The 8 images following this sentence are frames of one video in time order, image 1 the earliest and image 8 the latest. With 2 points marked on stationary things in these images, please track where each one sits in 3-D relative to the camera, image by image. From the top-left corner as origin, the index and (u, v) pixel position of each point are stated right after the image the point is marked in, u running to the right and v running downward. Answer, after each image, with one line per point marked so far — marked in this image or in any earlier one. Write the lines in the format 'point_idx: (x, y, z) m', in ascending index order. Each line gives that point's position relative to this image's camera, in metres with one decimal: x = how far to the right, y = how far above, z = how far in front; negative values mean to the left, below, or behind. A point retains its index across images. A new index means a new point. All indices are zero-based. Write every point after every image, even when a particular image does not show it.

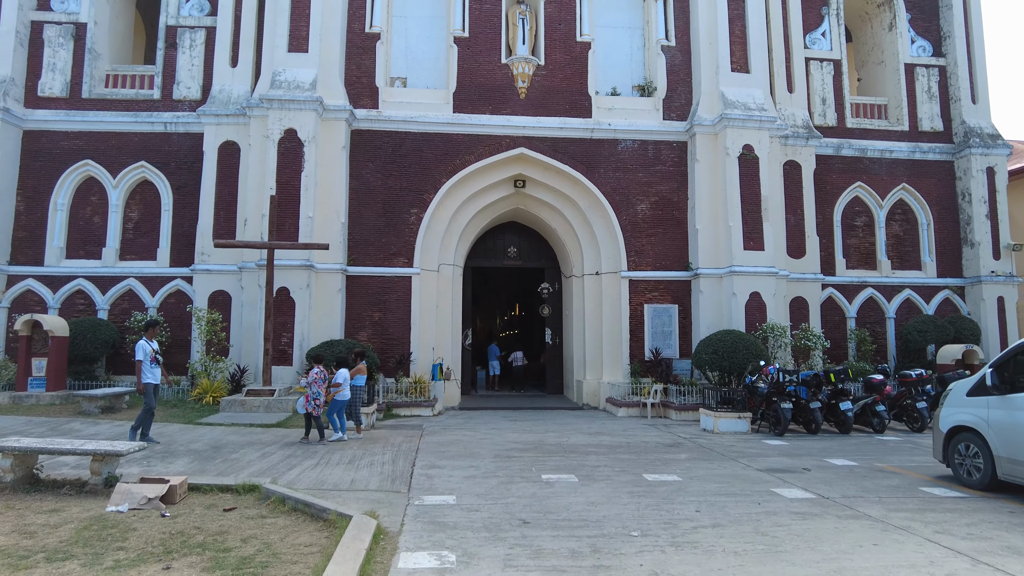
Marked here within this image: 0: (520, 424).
0: (+0.2, -2.6, +12.2) m
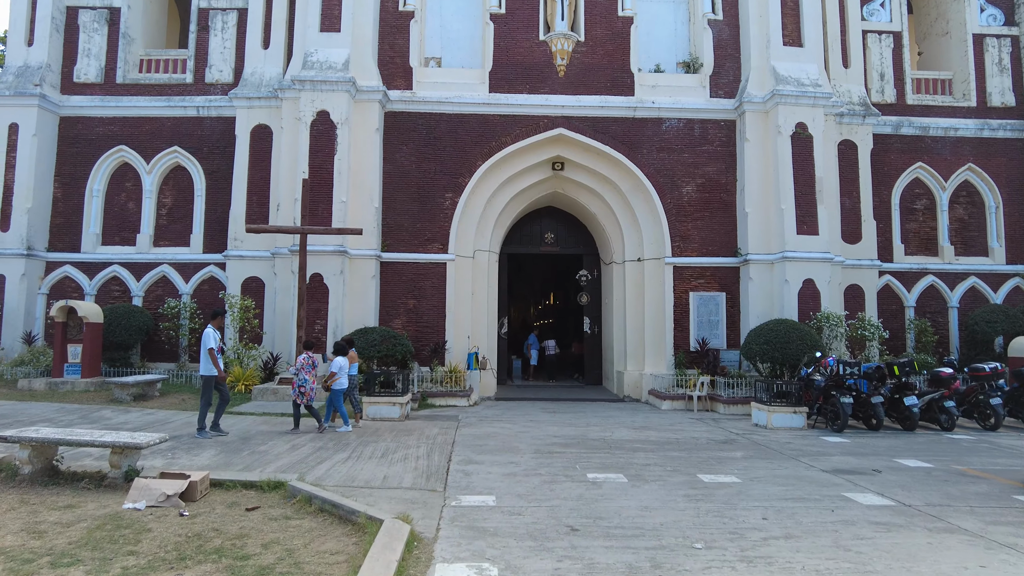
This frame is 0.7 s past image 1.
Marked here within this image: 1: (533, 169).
0: (+0.9, -2.3, +11.7) m
1: (+0.5, +3.0, +16.0) m
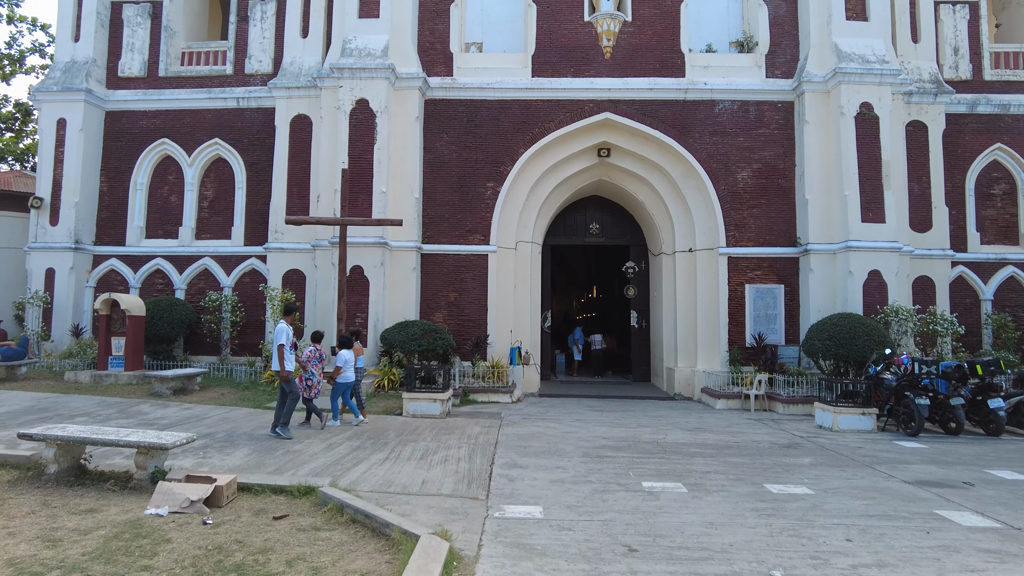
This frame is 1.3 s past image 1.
0: (+1.6, -2.2, +11.1) m
1: (+1.6, +3.1, +15.4) m
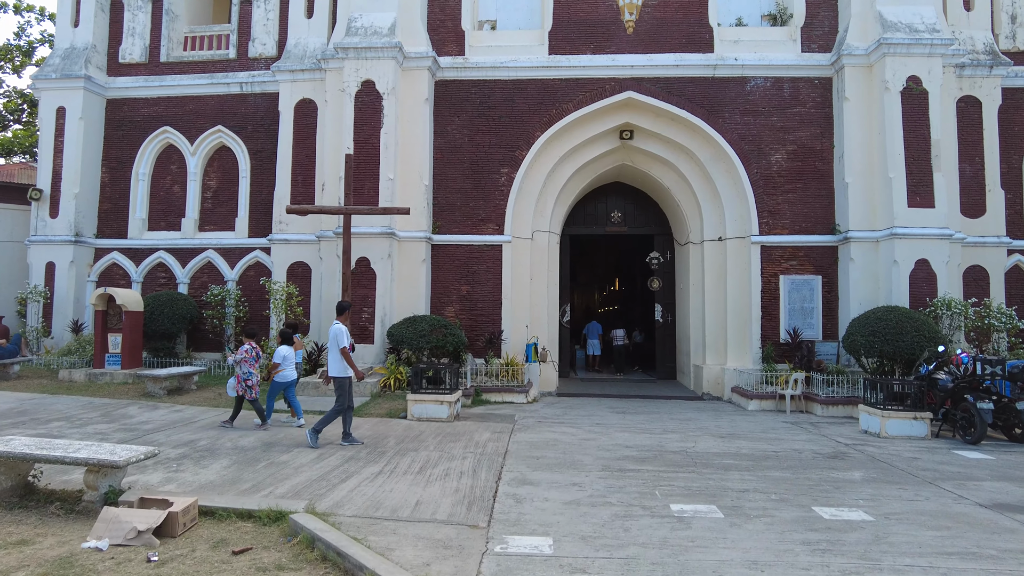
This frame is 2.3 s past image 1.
0: (+1.8, -2.0, +10.2) m
1: (+1.9, +3.3, +14.5) m
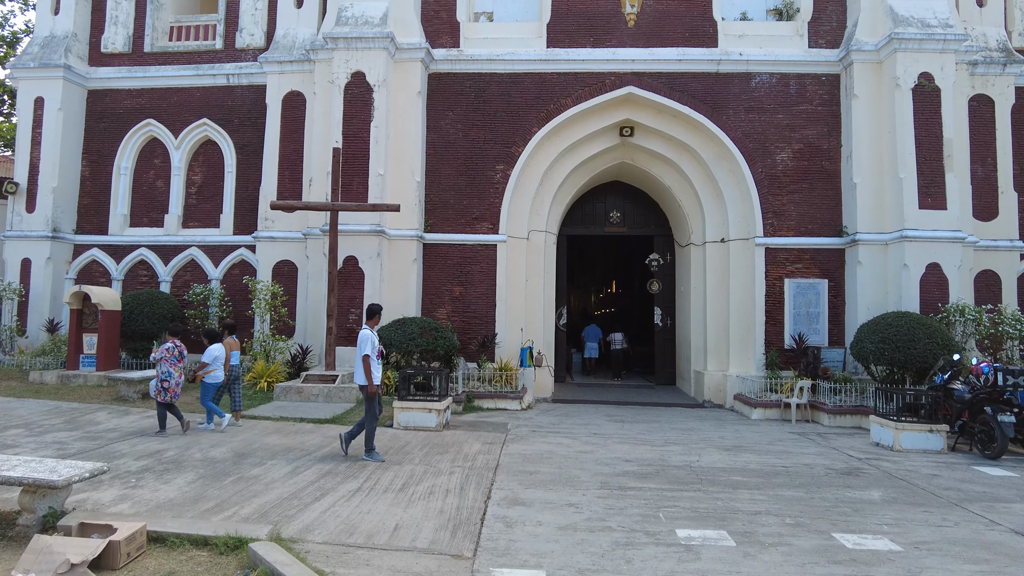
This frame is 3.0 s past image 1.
0: (+1.7, -2.1, +9.7) m
1: (+1.8, +3.3, +13.9) m
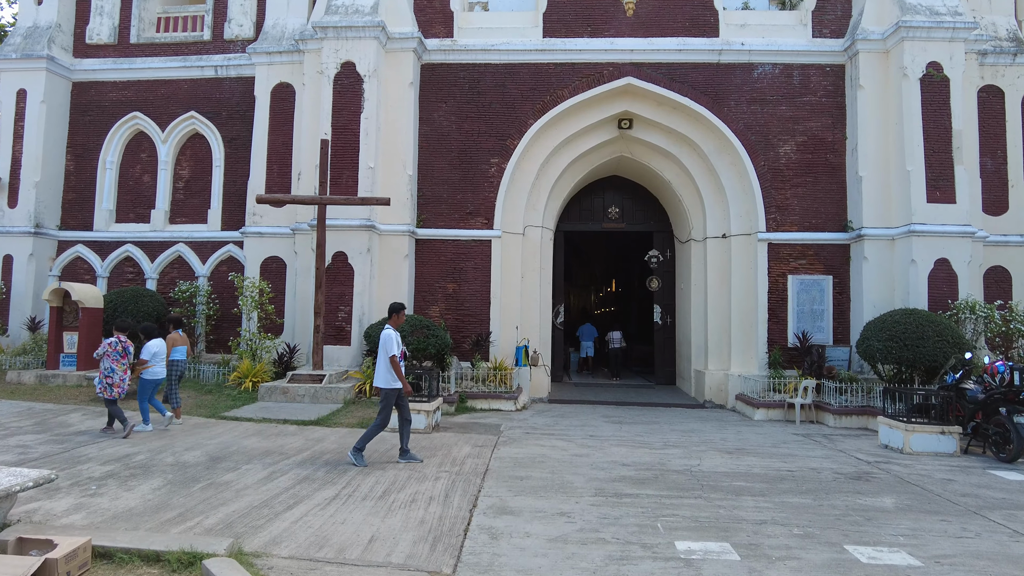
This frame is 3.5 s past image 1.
0: (+1.6, -2.0, +9.3) m
1: (+1.7, +3.3, +13.6) m
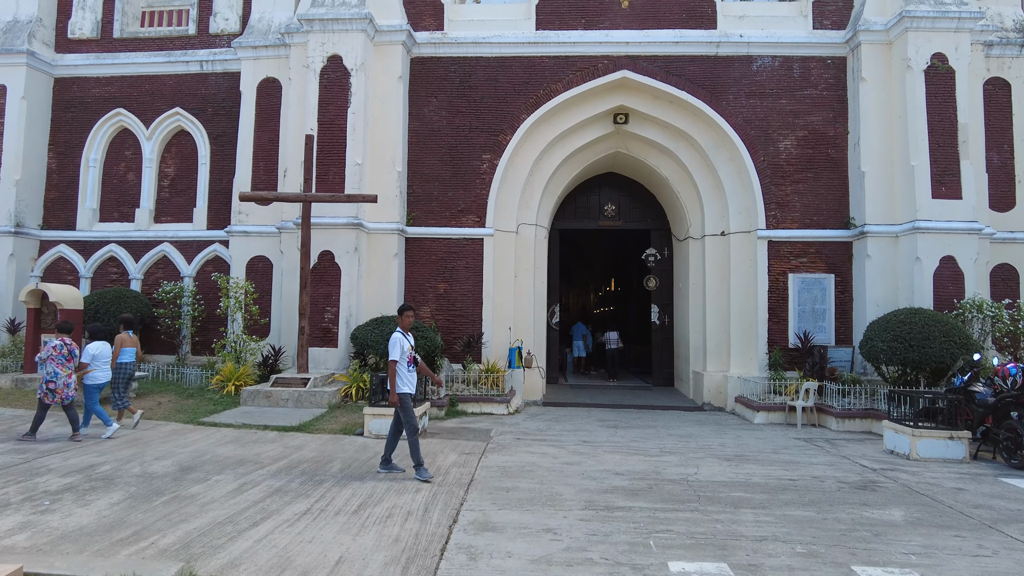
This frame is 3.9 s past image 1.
0: (+1.5, -2.0, +8.9) m
1: (+1.6, +3.3, +13.2) m
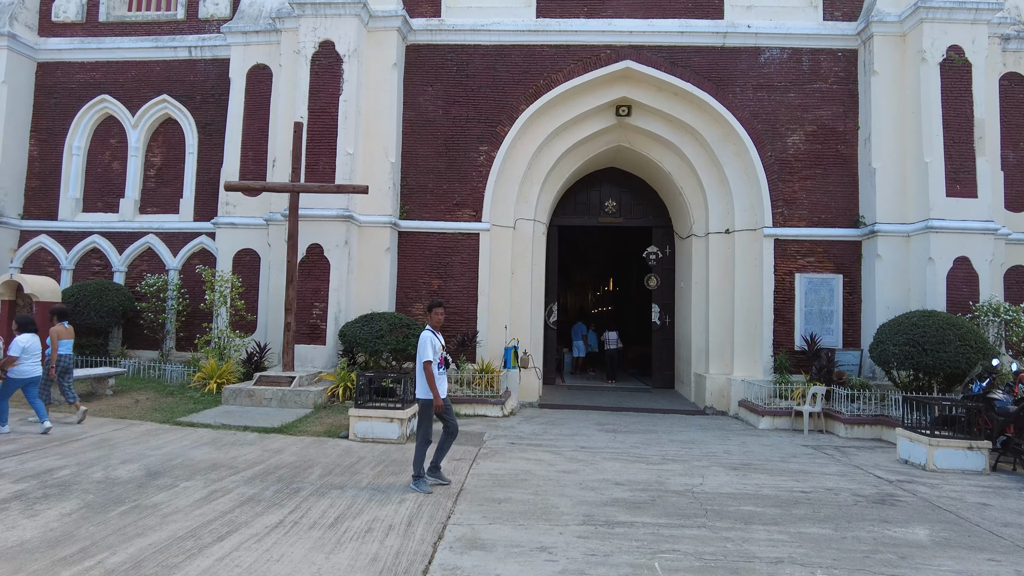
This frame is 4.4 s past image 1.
0: (+1.4, -2.0, +8.5) m
1: (+1.5, +3.4, +12.7) m
